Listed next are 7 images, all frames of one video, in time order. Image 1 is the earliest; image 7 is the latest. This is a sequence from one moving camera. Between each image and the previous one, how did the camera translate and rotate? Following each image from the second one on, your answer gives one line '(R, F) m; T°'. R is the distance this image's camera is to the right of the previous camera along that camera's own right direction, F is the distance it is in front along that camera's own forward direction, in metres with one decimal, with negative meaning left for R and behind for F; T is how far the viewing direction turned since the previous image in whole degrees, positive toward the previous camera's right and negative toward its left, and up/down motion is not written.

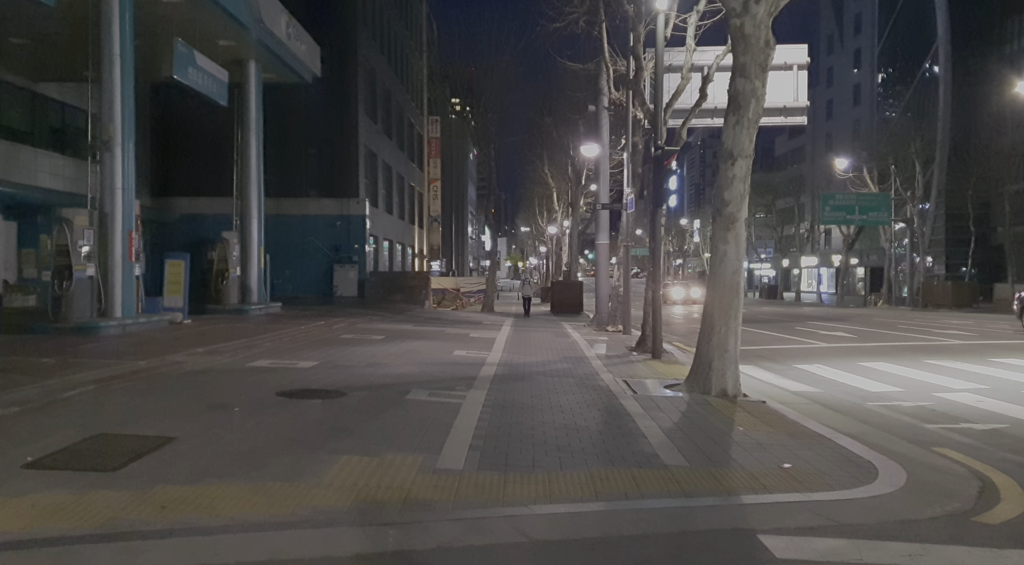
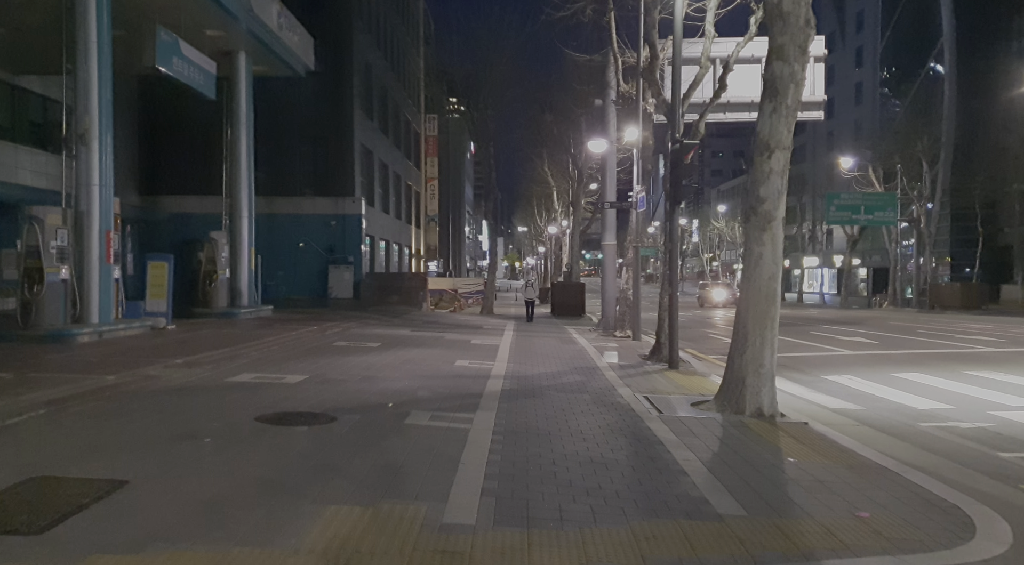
(-0.2, +1.1) m; 0°
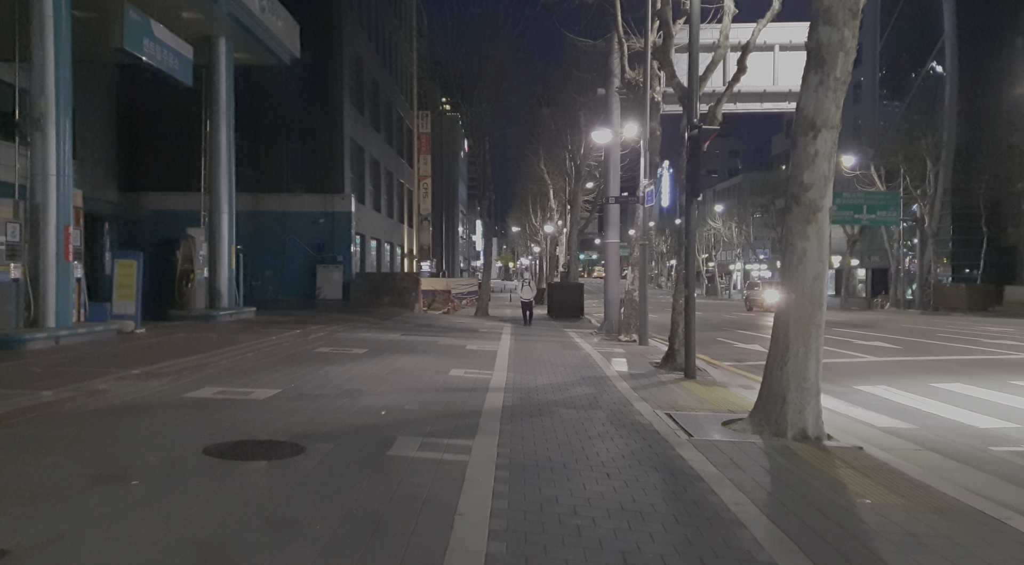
(-0.1, +1.4) m; +1°
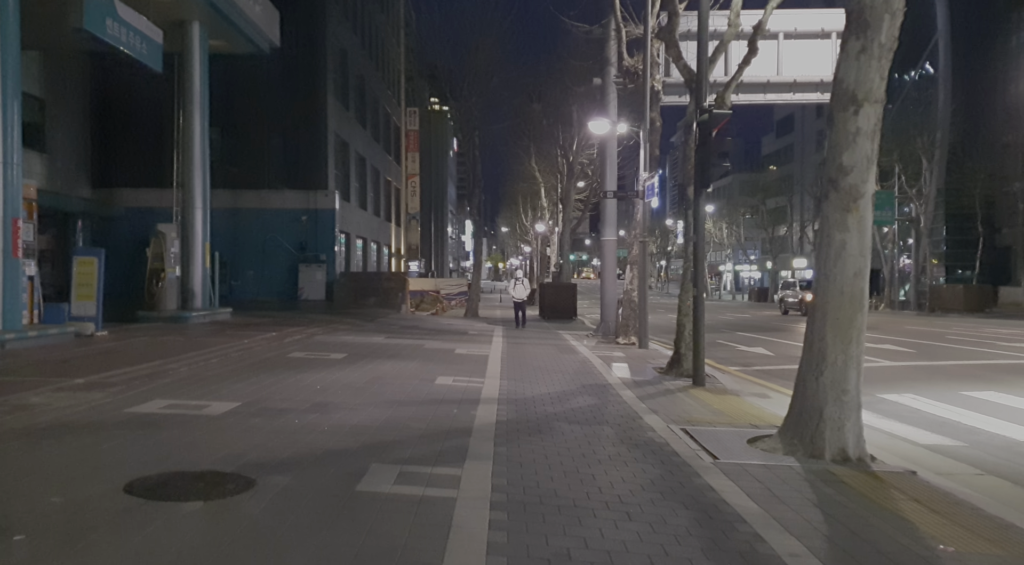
(-0.1, +1.2) m; +1°
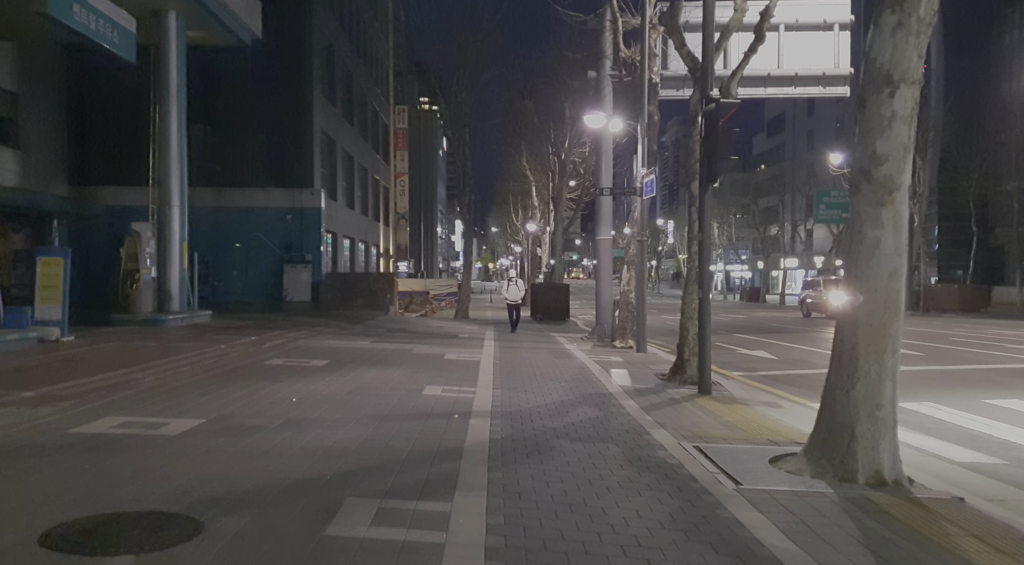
(0.0, +0.8) m; +1°
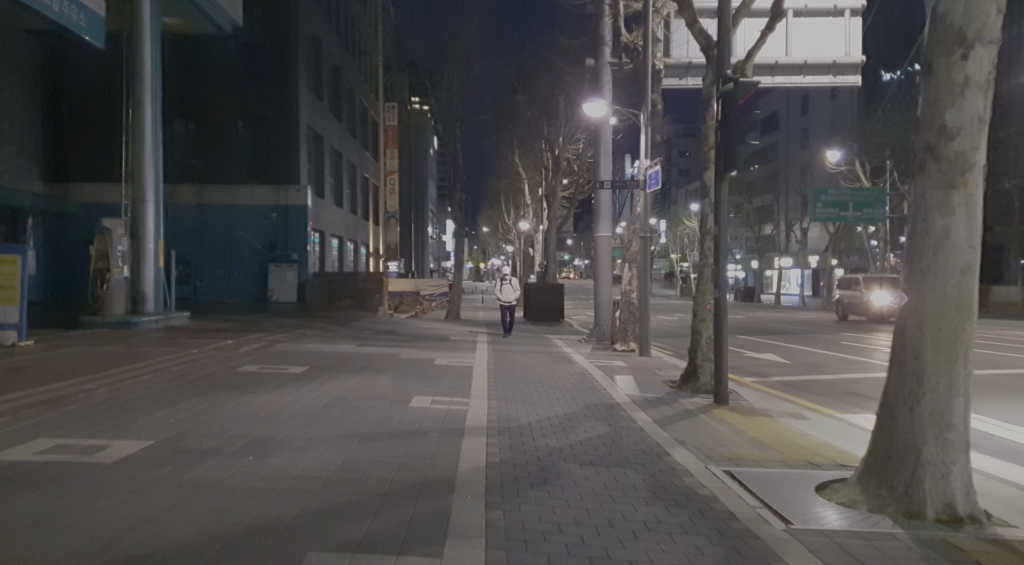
(-0.1, +1.1) m; +1°
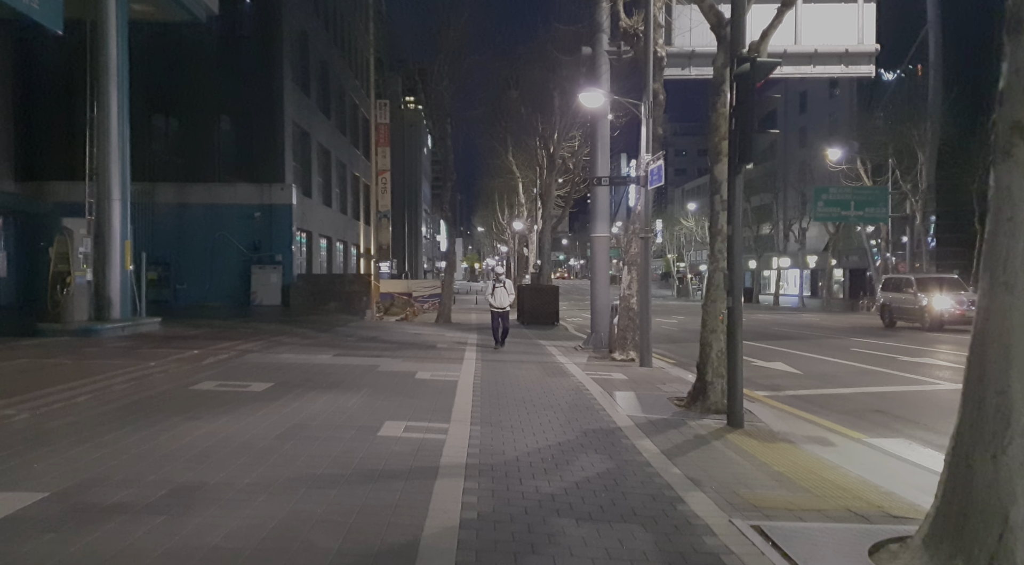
(+0.1, +1.2) m; 0°
